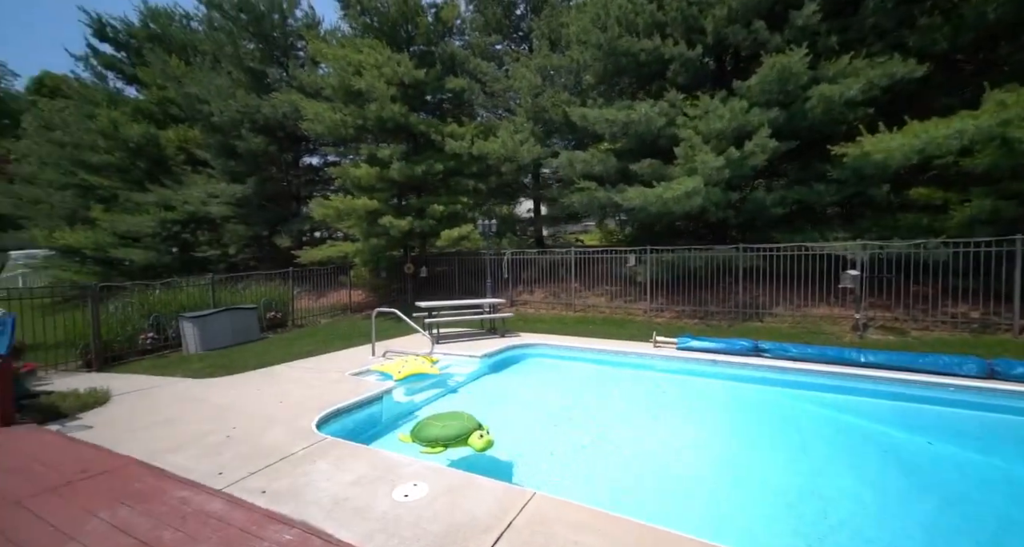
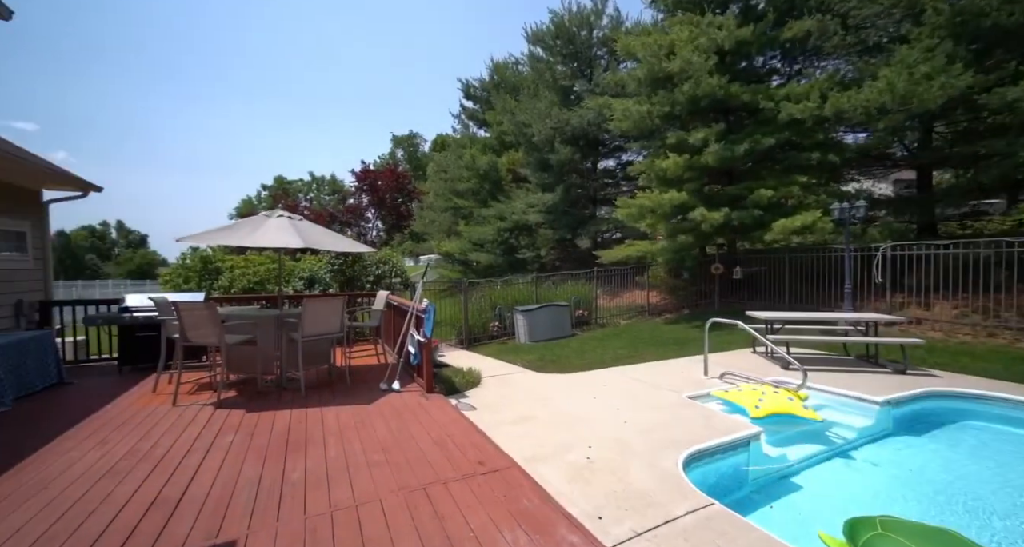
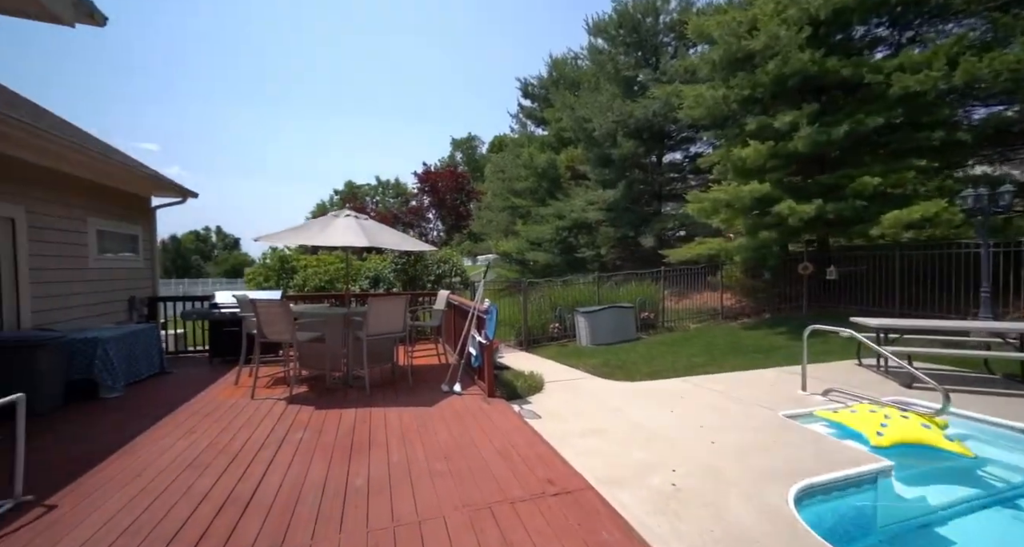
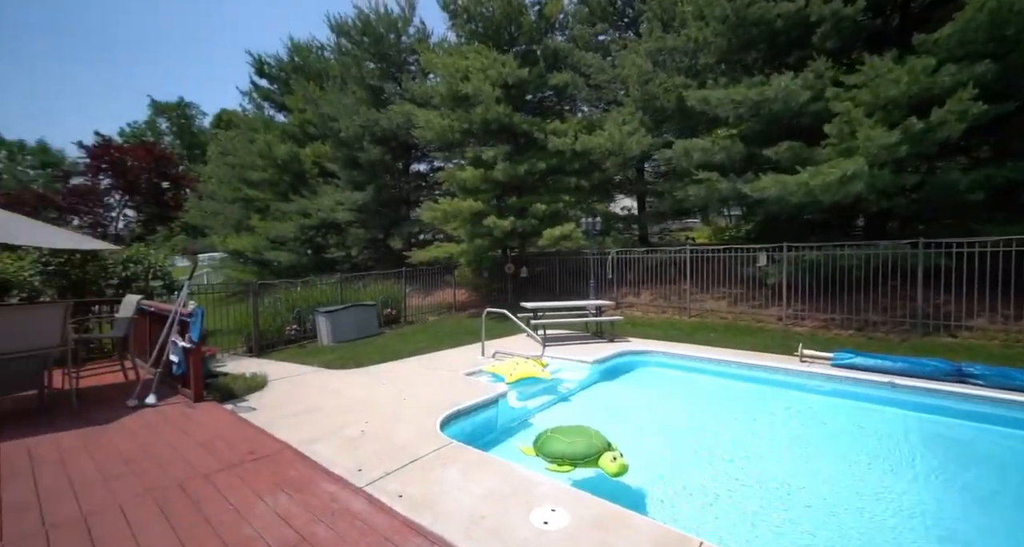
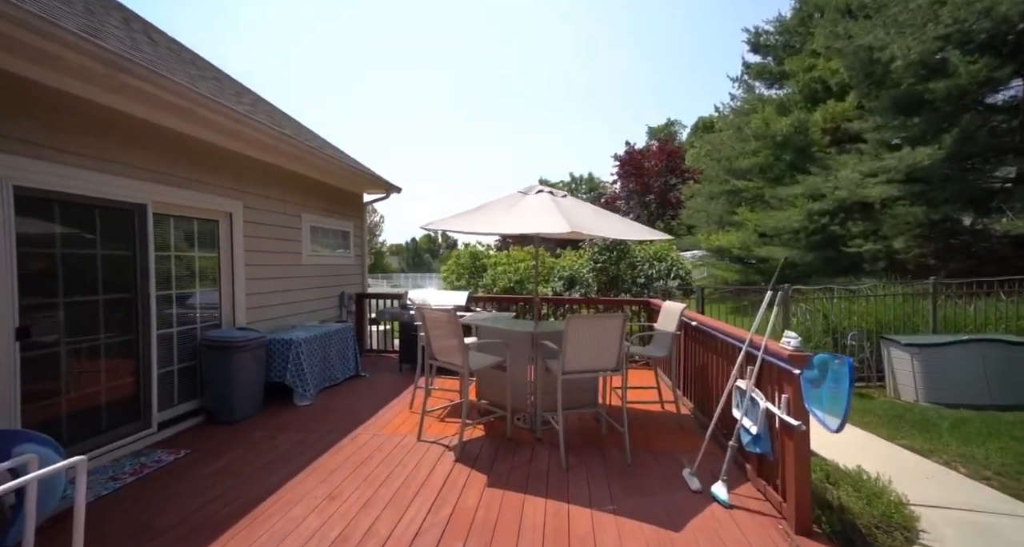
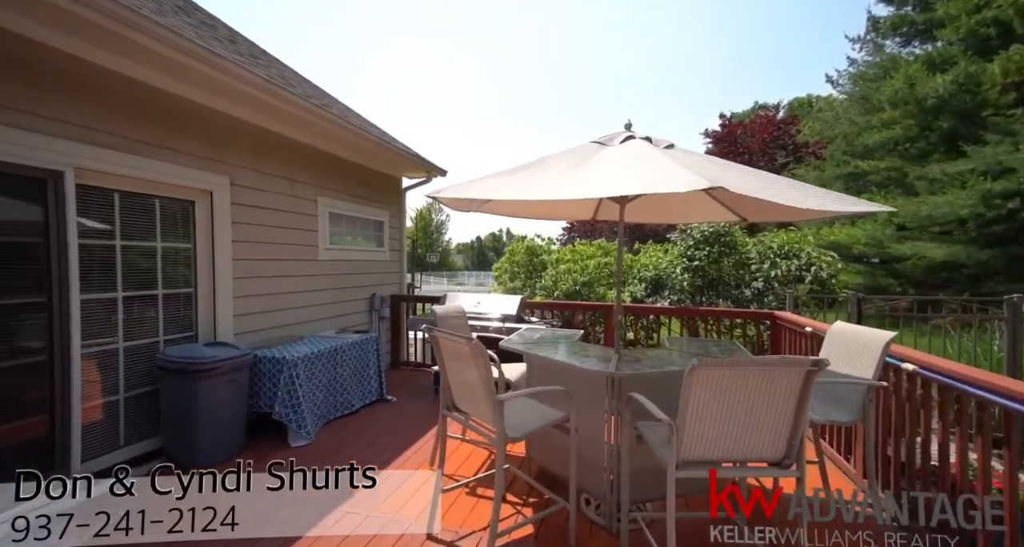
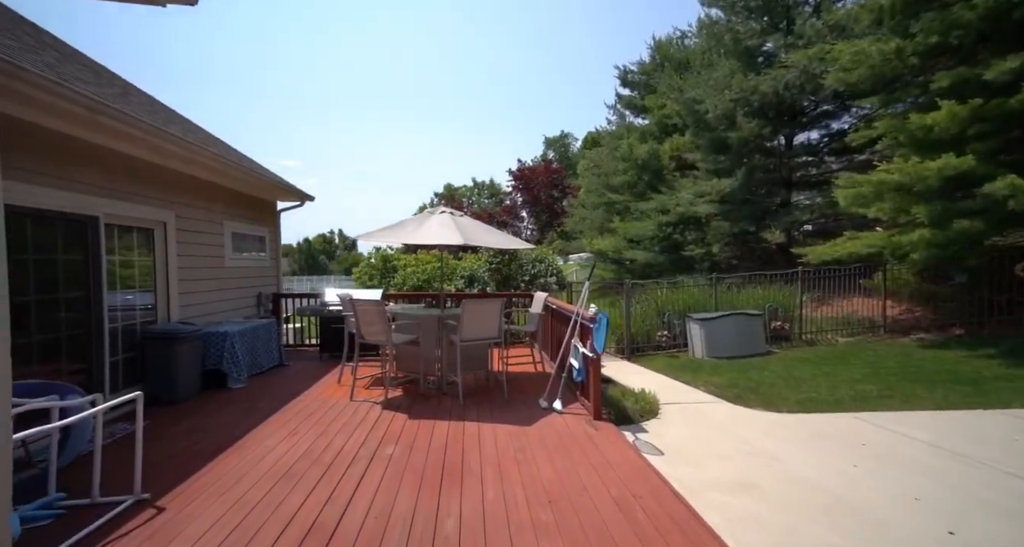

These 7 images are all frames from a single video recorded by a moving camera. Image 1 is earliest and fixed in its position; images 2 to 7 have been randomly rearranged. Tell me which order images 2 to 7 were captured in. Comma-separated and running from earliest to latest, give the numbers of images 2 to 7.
4, 2, 3, 7, 5, 6
